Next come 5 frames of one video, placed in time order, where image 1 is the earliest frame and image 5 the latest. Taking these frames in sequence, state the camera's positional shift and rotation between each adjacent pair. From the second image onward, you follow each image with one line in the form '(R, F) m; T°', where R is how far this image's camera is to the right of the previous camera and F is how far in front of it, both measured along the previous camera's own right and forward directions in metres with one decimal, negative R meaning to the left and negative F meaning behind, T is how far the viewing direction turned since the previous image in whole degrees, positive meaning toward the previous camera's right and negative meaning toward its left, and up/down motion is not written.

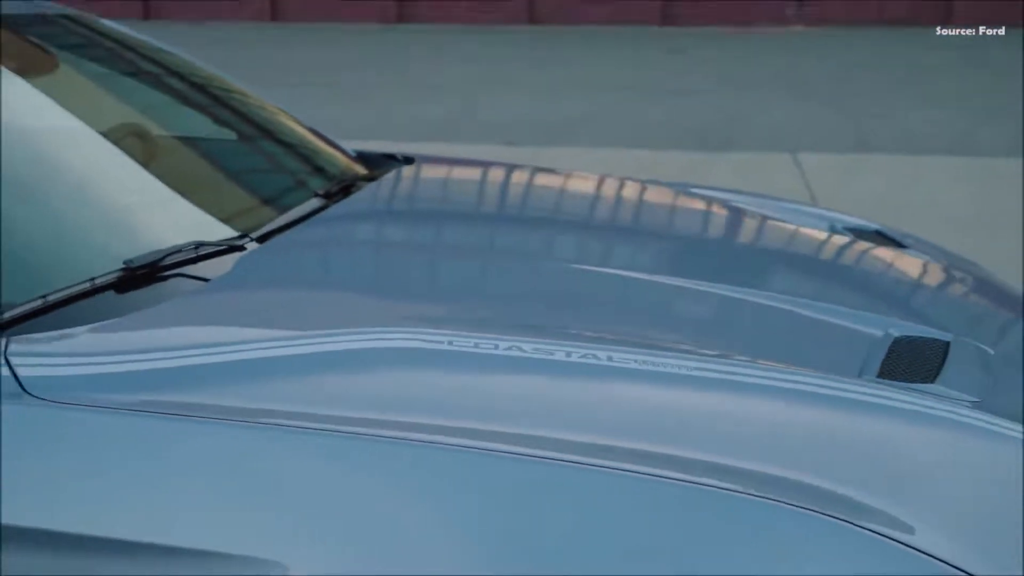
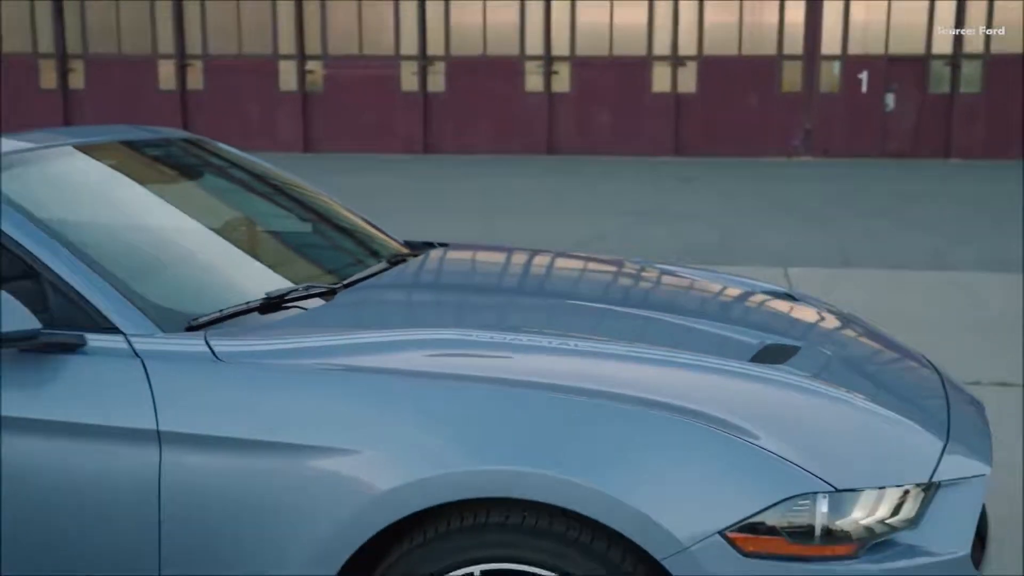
(+0.4, -0.6) m; -9°
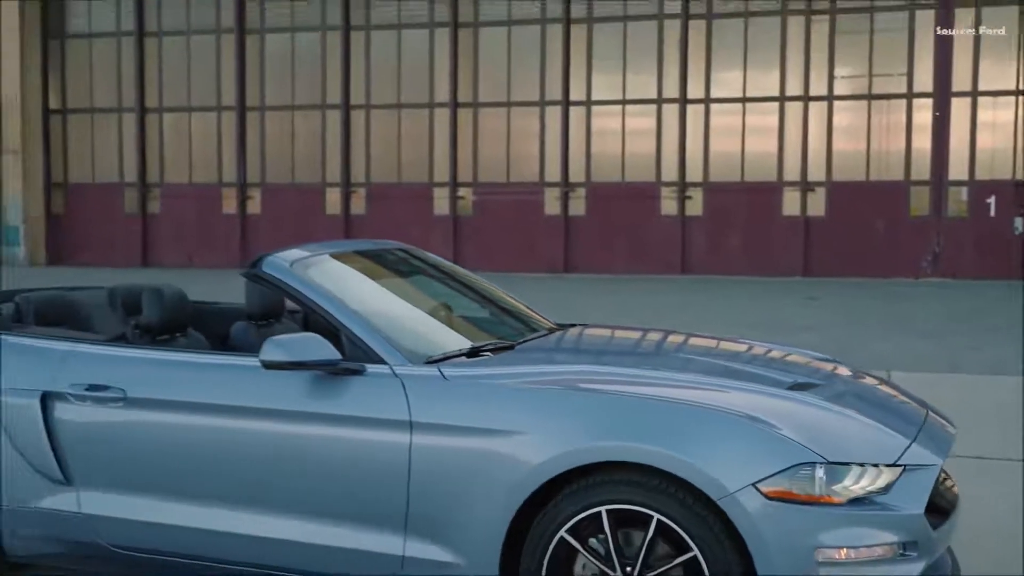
(+0.1, -1.3) m; -8°
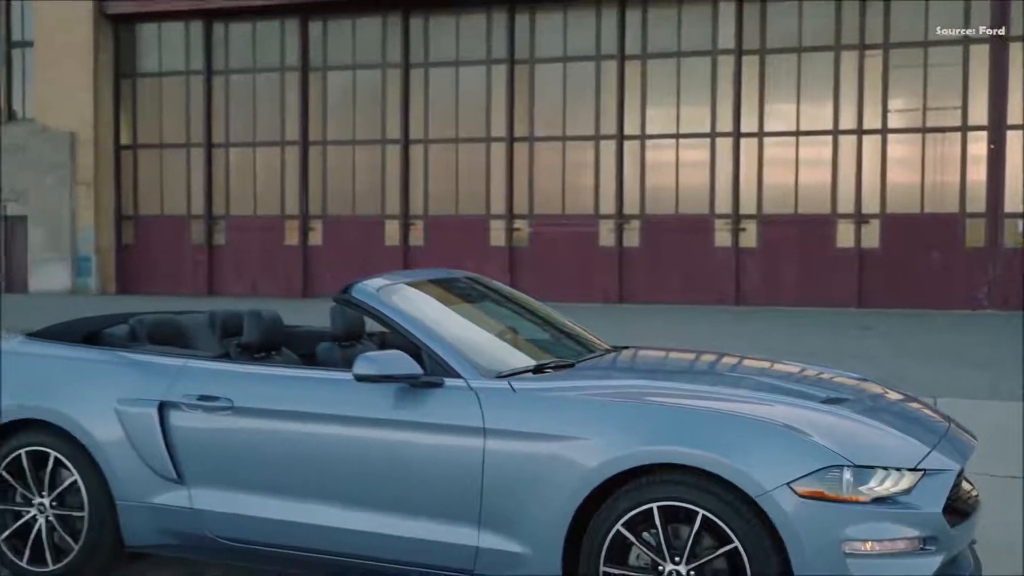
(0.0, -0.5) m; -3°
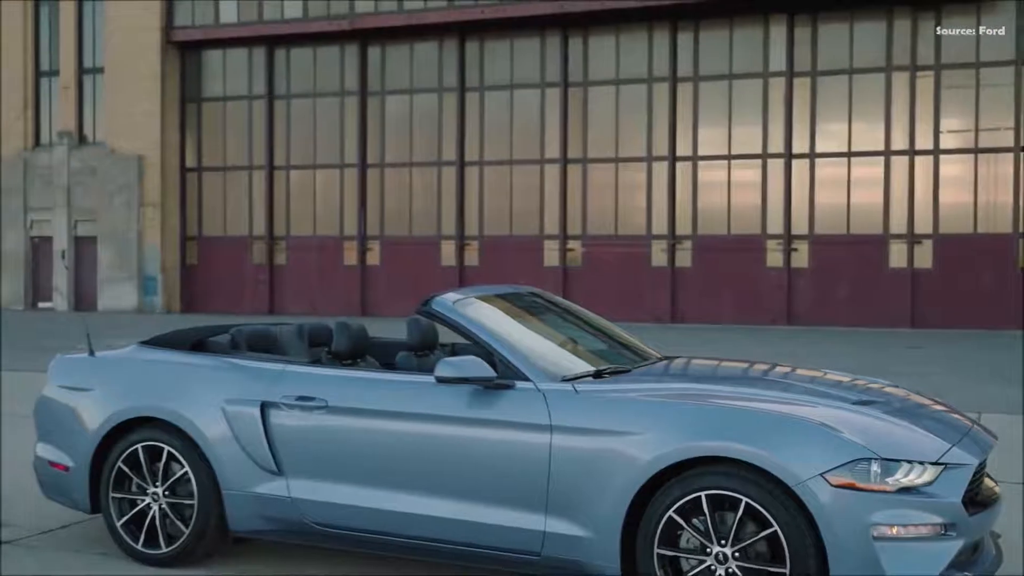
(-0.1, -0.5) m; -3°
